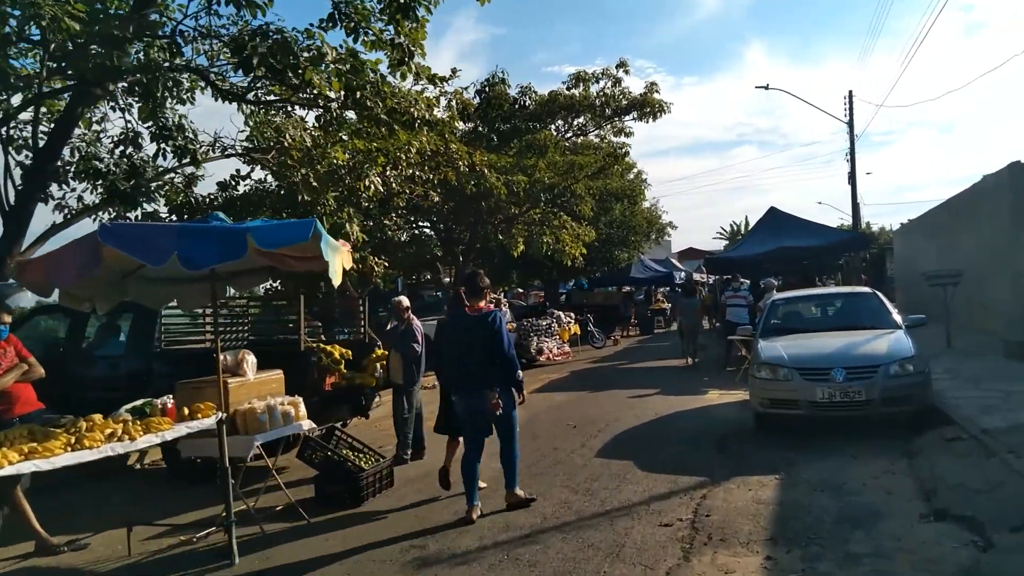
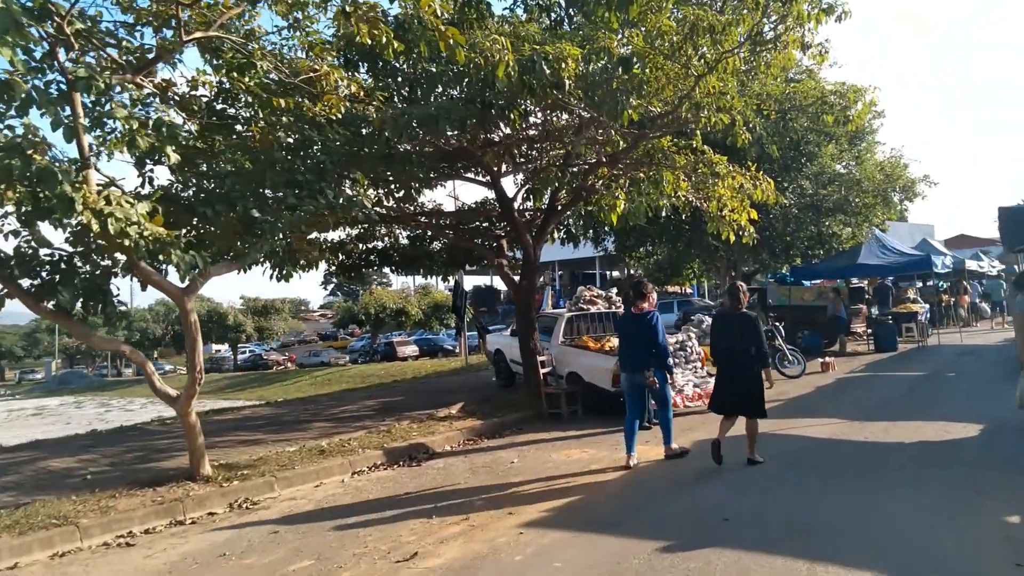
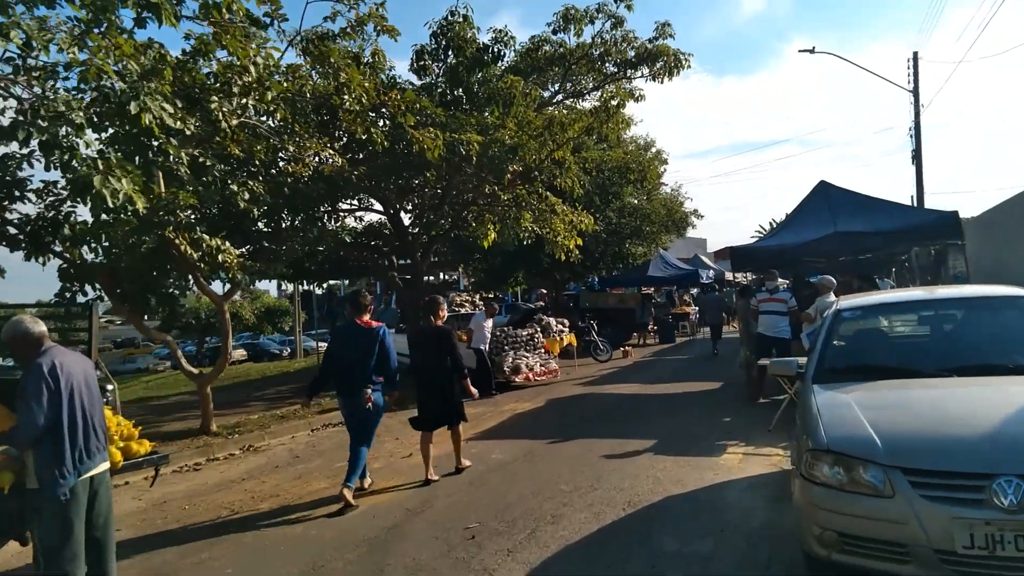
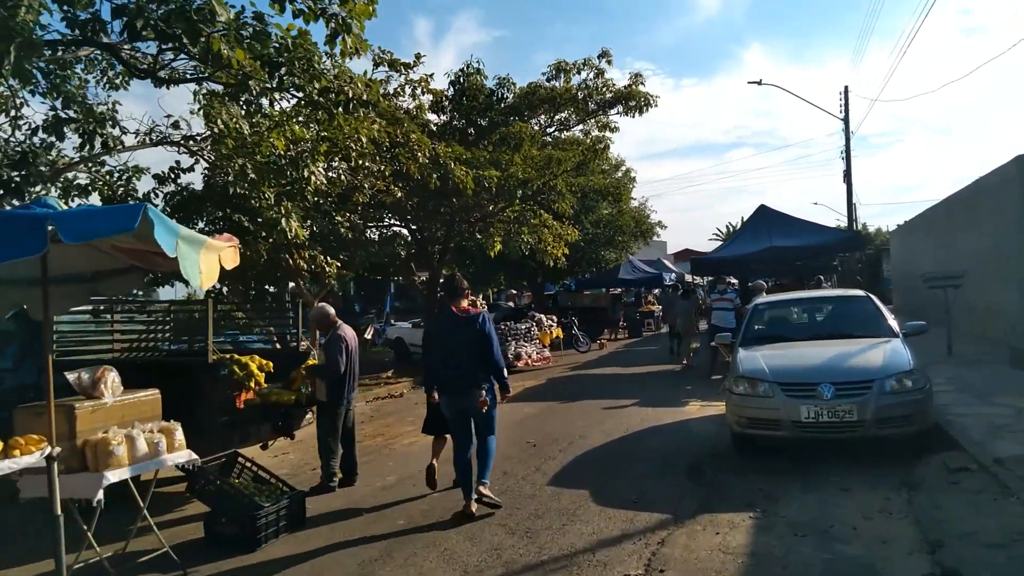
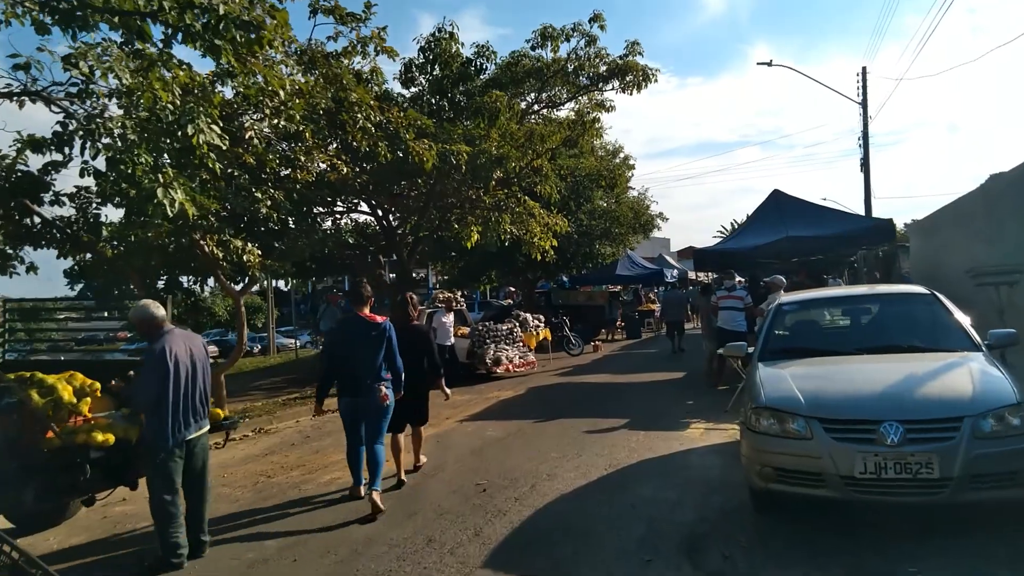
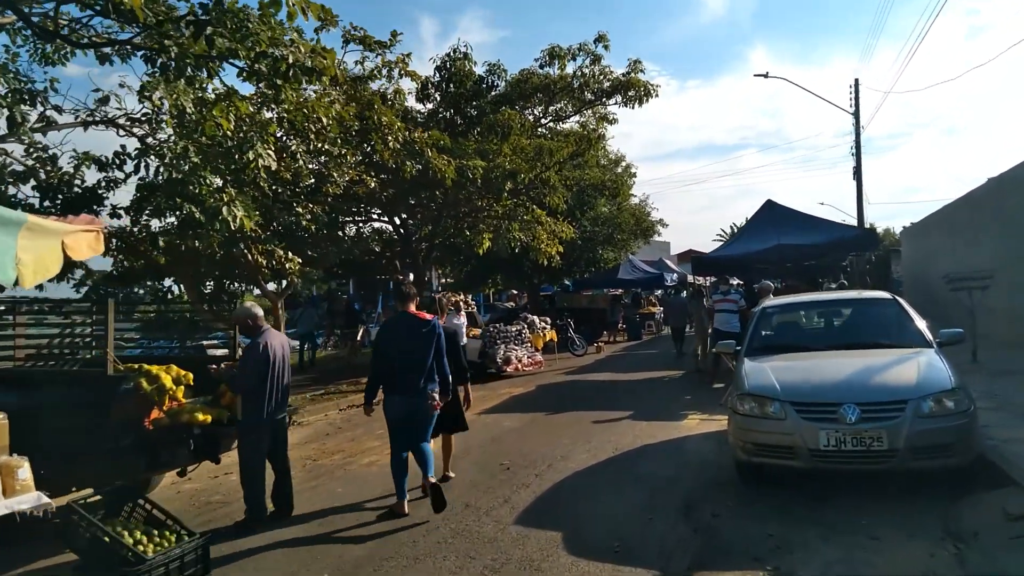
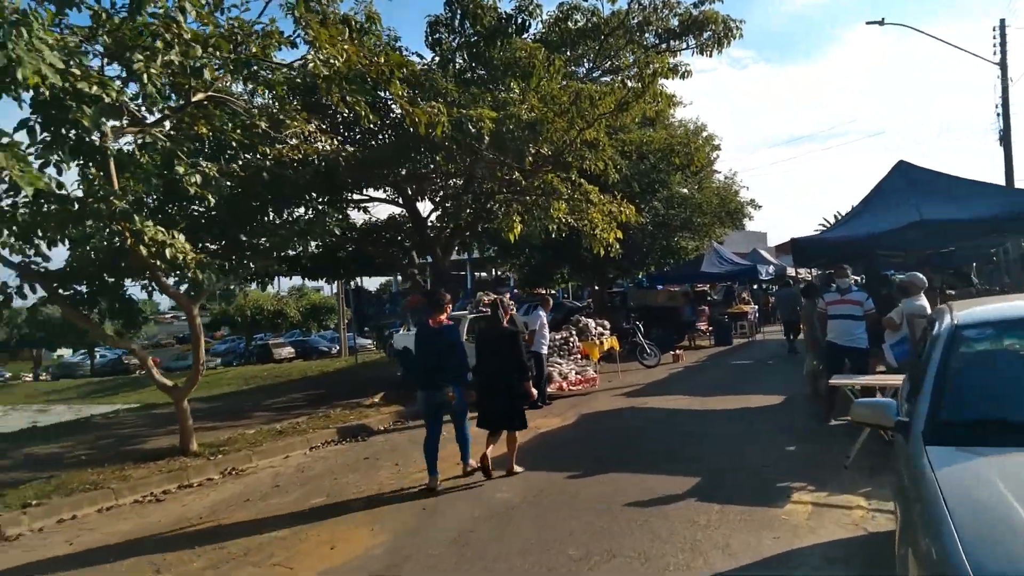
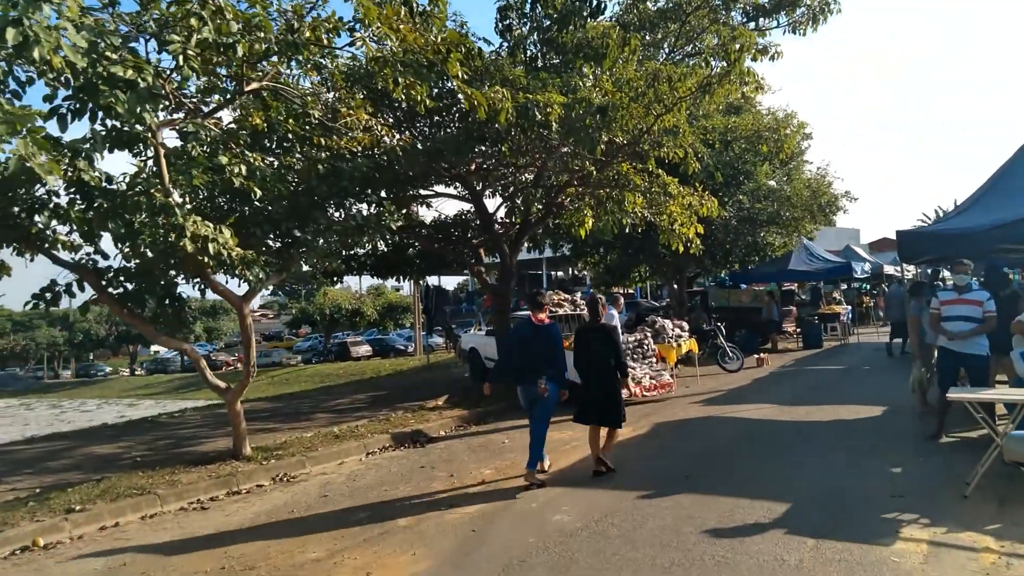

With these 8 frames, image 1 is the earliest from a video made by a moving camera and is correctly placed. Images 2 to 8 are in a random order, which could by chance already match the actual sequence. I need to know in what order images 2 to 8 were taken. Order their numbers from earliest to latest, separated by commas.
4, 6, 5, 3, 7, 8, 2
